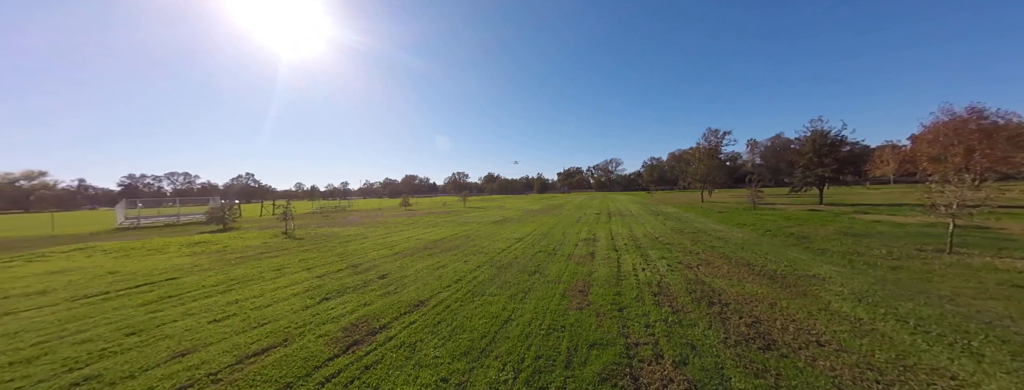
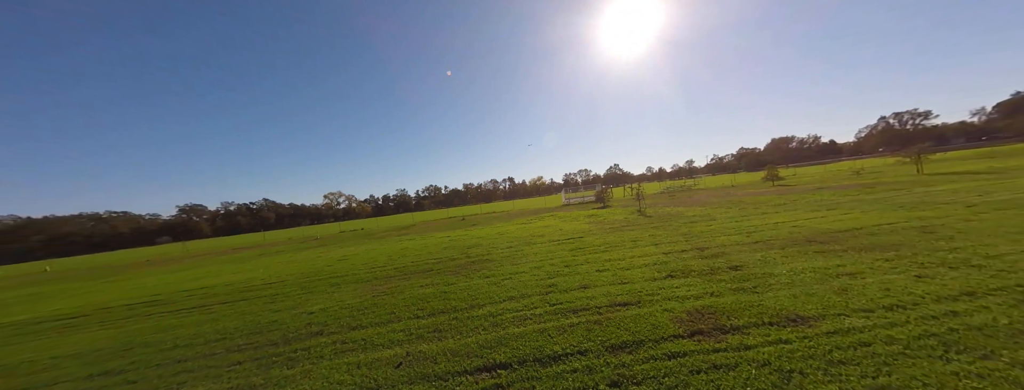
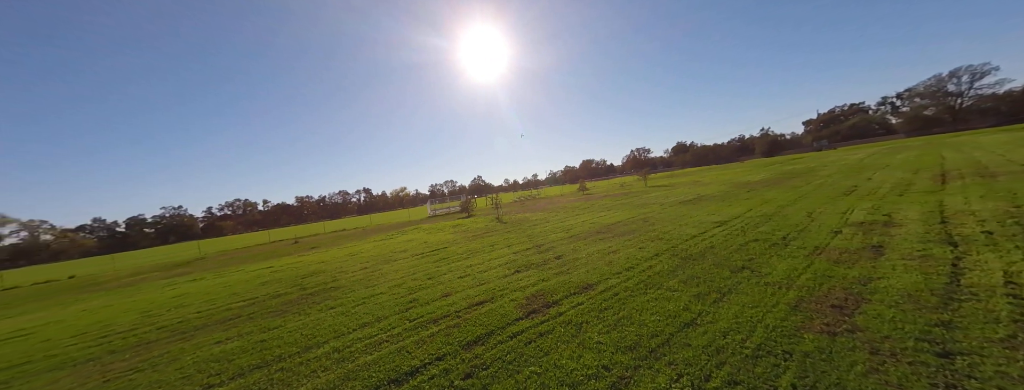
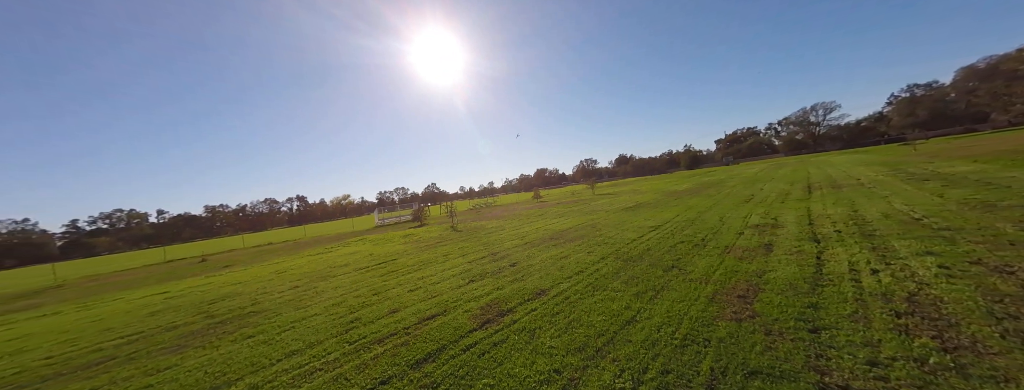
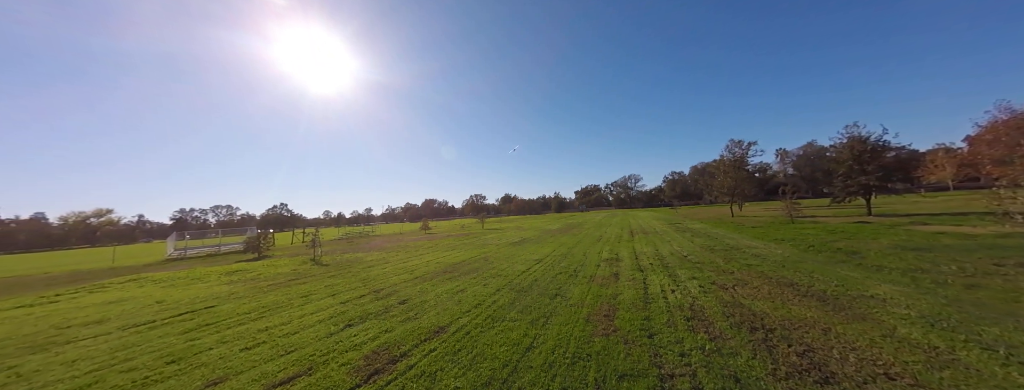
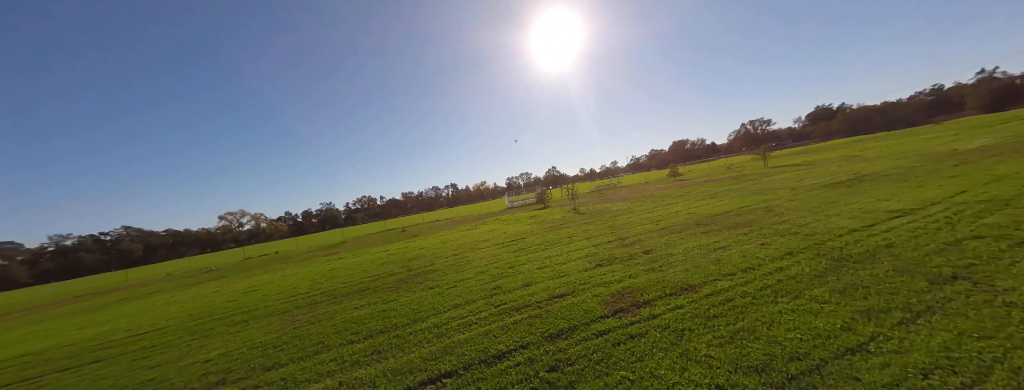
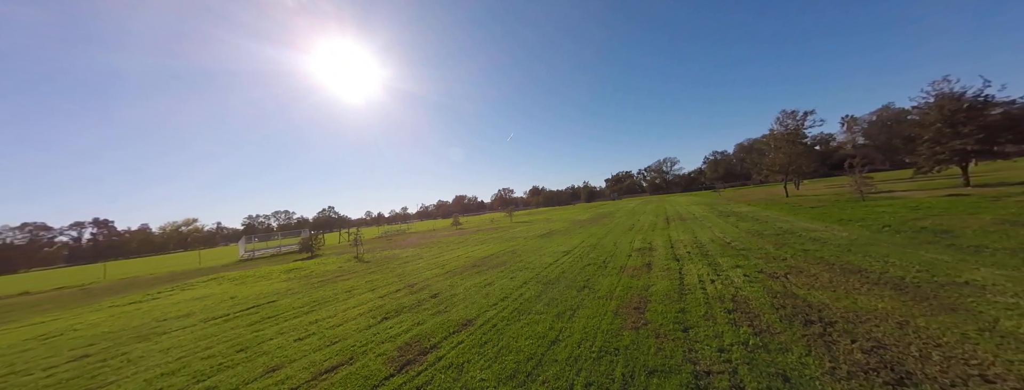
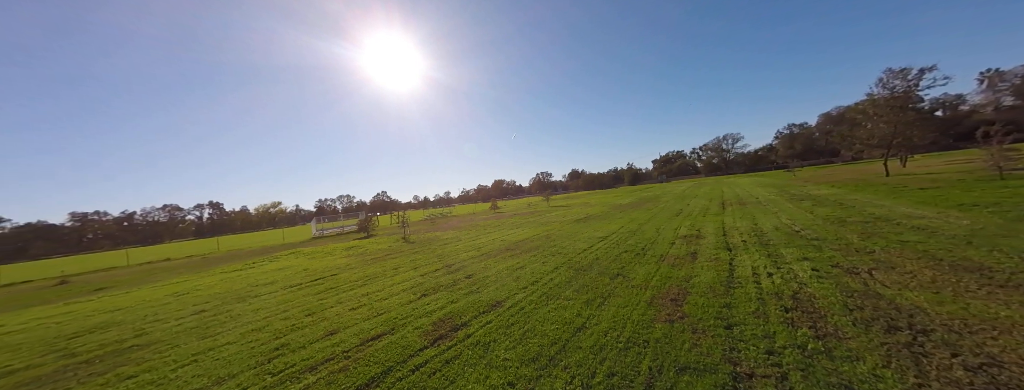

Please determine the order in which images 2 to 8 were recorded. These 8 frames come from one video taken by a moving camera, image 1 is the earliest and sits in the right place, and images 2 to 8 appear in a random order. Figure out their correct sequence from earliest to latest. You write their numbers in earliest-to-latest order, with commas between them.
5, 7, 8, 4, 3, 6, 2
